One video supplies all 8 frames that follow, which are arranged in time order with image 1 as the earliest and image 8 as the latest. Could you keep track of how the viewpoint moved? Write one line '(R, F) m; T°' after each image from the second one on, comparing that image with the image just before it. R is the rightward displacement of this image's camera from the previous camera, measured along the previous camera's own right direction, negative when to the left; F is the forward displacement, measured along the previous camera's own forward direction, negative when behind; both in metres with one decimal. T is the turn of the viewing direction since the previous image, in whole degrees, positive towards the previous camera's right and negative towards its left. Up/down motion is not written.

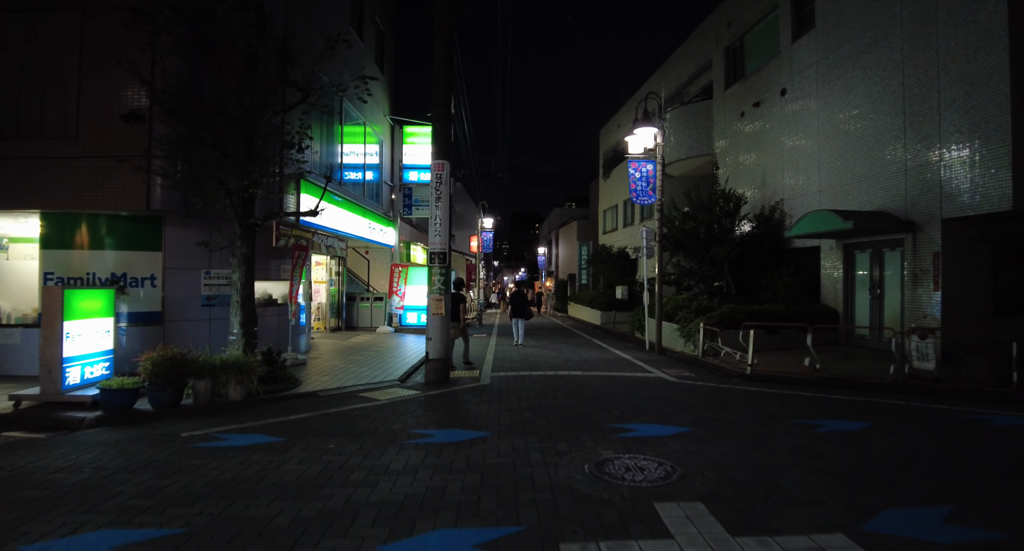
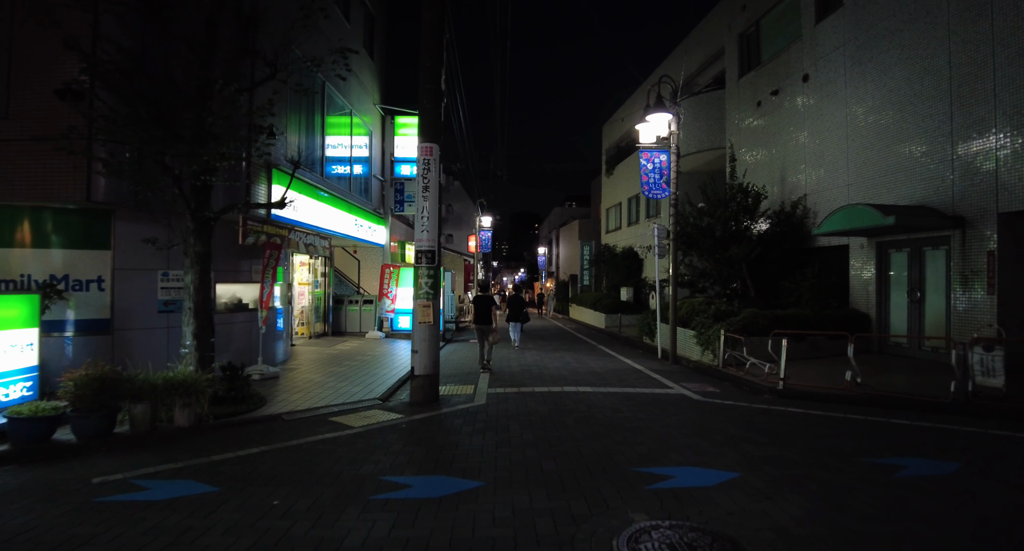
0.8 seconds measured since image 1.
(0.0, +1.2) m; 0°
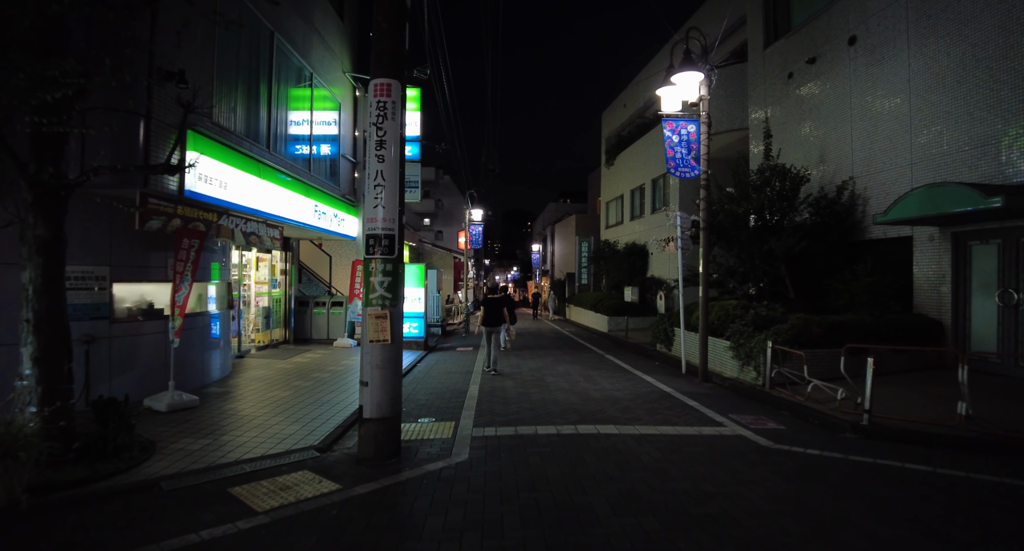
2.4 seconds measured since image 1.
(0.0, +2.2) m; +1°
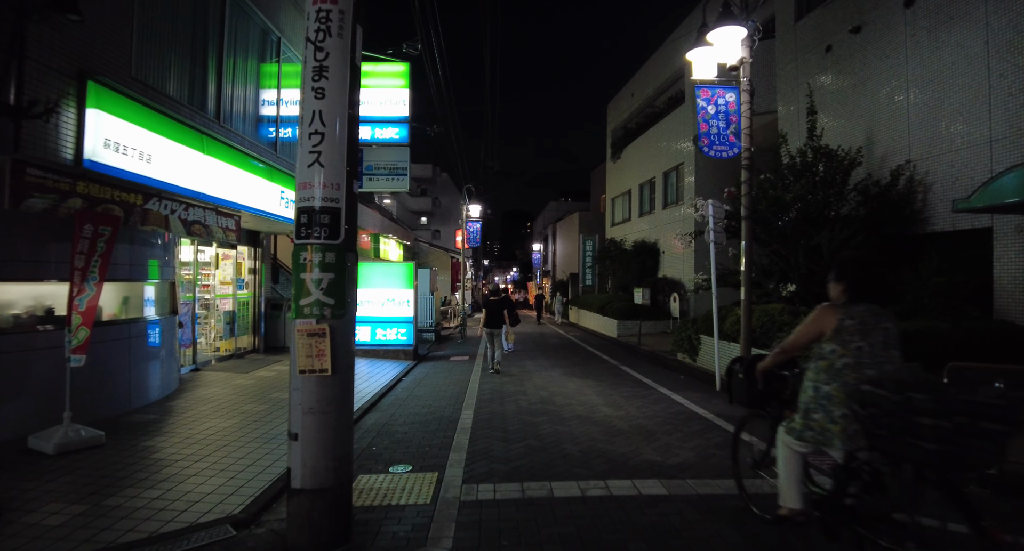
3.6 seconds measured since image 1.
(0.0, +1.7) m; 0°
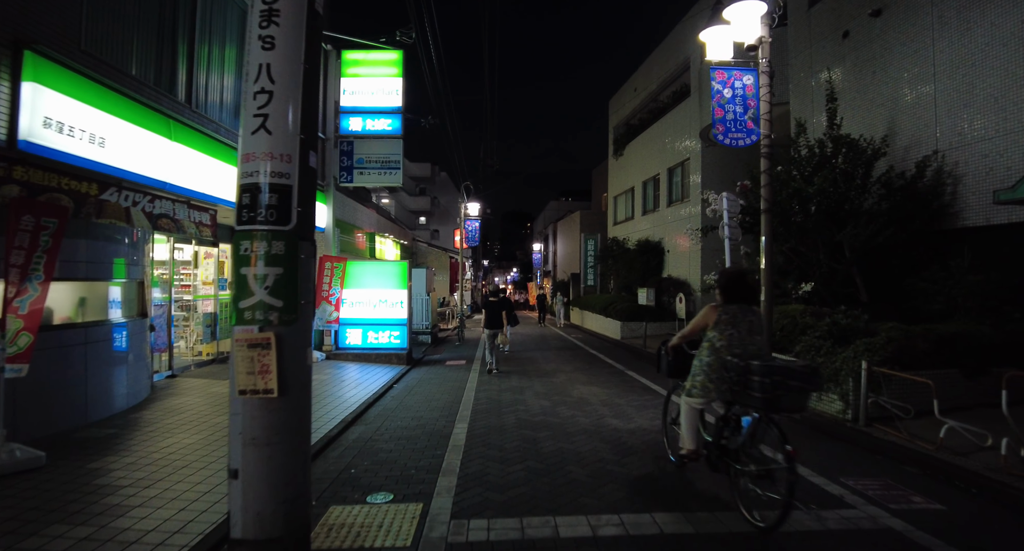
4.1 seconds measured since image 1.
(0.0, +0.7) m; 0°
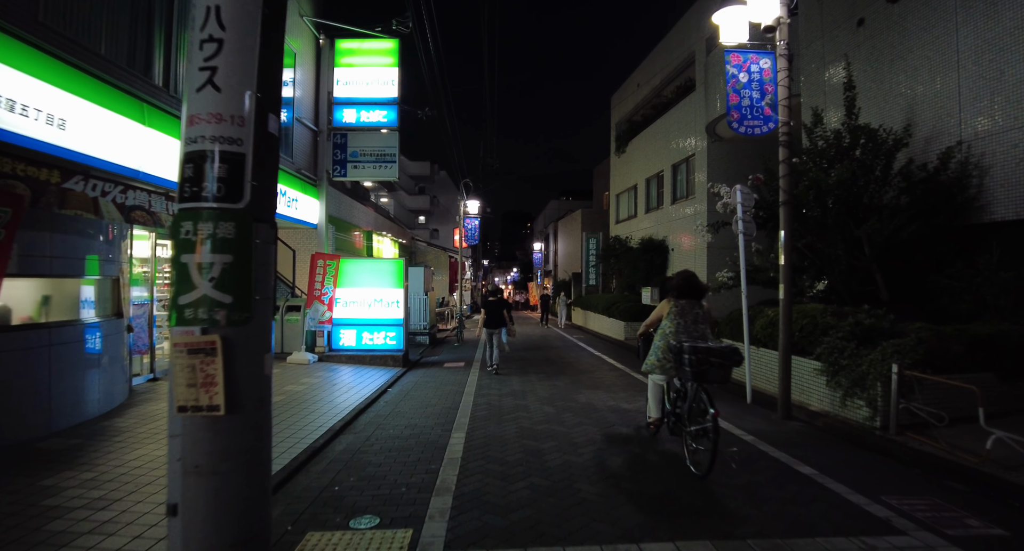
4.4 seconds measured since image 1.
(0.0, +0.5) m; 0°
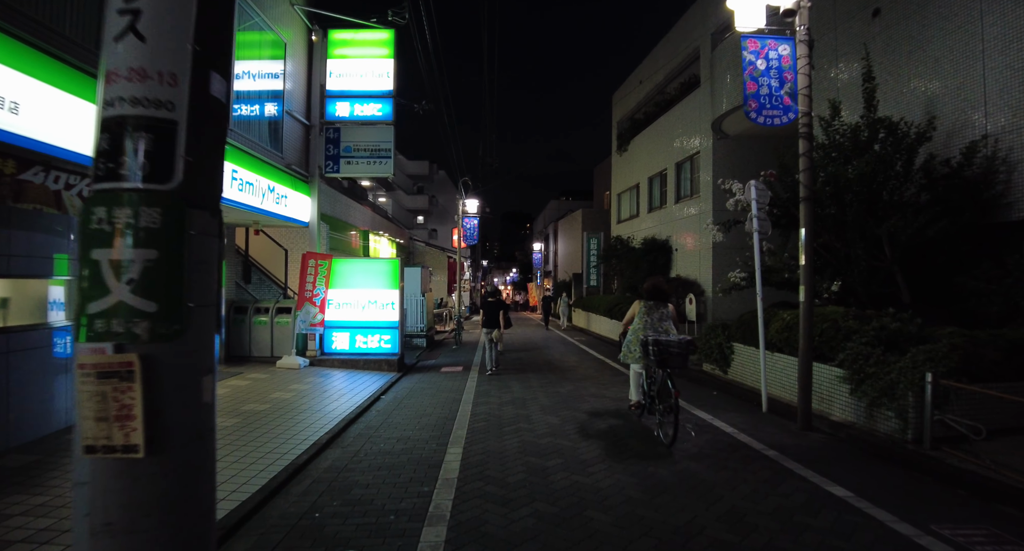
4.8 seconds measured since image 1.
(0.0, +0.5) m; 0°
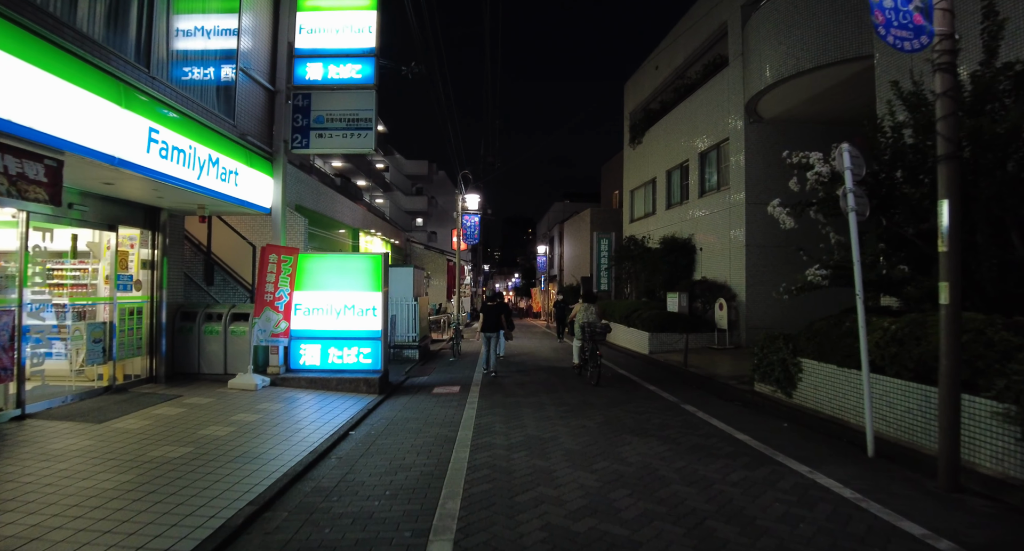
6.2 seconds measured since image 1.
(-0.1, +2.0) m; 0°
